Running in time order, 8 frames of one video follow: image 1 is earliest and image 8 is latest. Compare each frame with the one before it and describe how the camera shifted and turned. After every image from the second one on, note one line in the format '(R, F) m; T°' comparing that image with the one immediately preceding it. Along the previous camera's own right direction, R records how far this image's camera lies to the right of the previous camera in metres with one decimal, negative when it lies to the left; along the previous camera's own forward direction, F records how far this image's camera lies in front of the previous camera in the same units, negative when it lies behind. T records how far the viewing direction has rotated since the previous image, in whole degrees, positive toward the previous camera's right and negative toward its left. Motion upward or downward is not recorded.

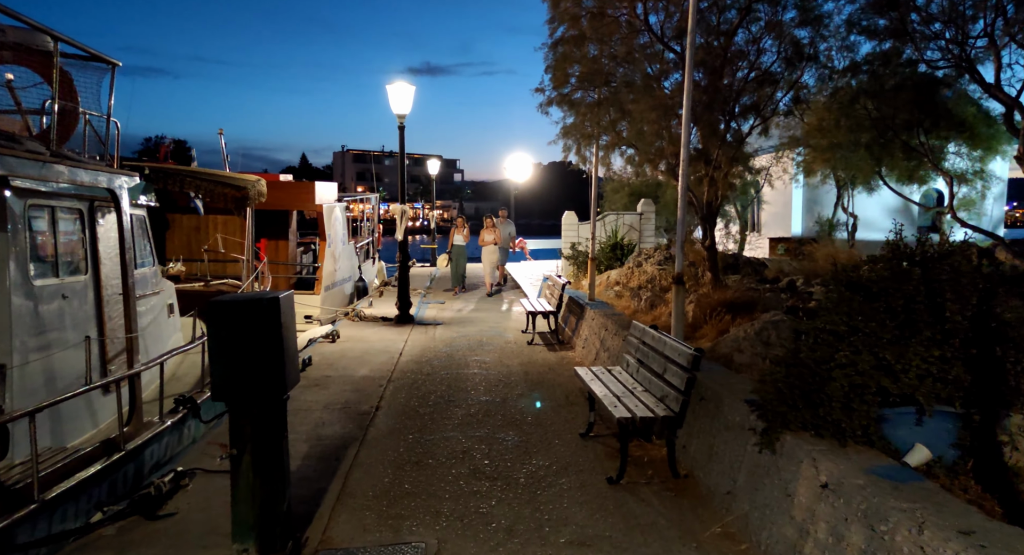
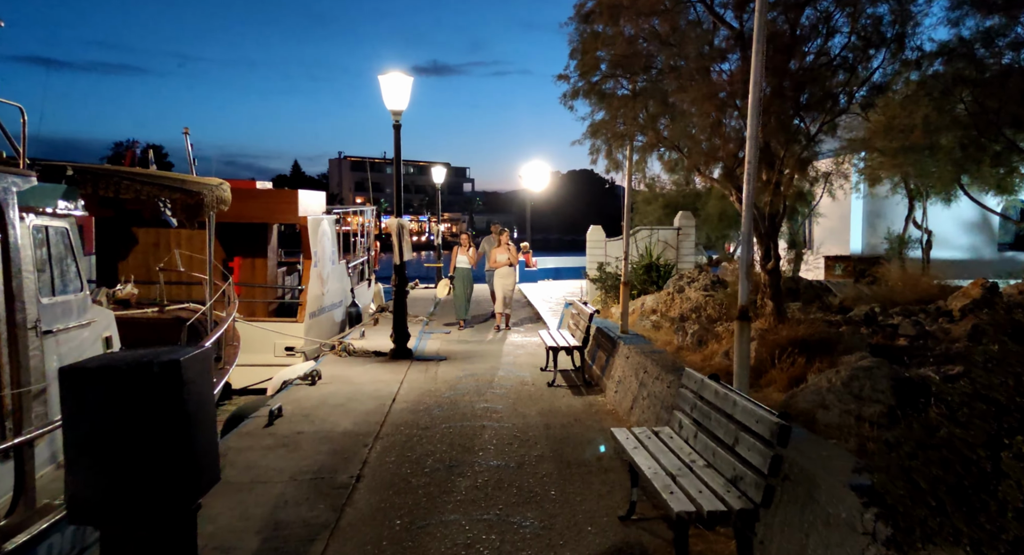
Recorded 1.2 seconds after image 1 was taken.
(-0.1, +1.8) m; -1°
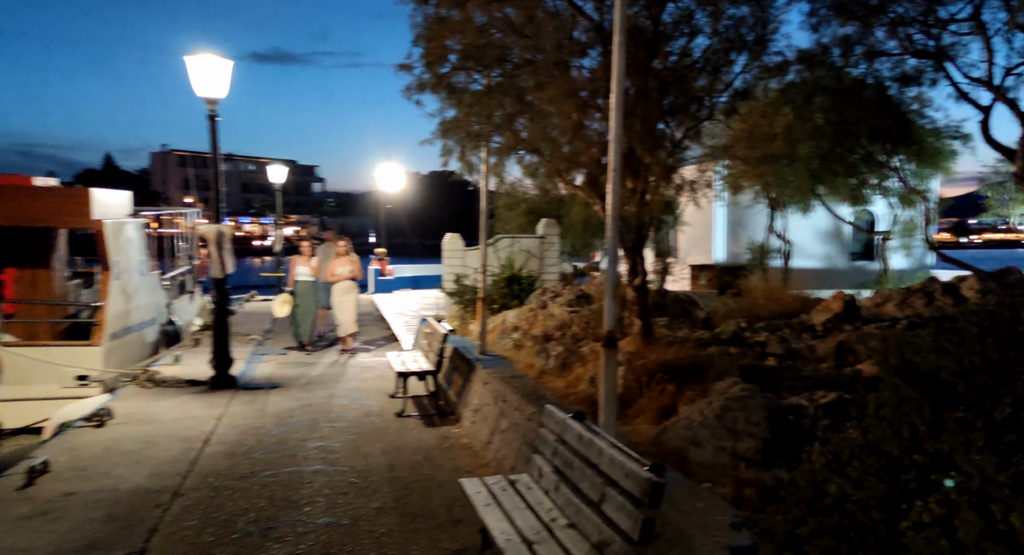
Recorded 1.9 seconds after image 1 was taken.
(+0.4, +1.1) m; +11°
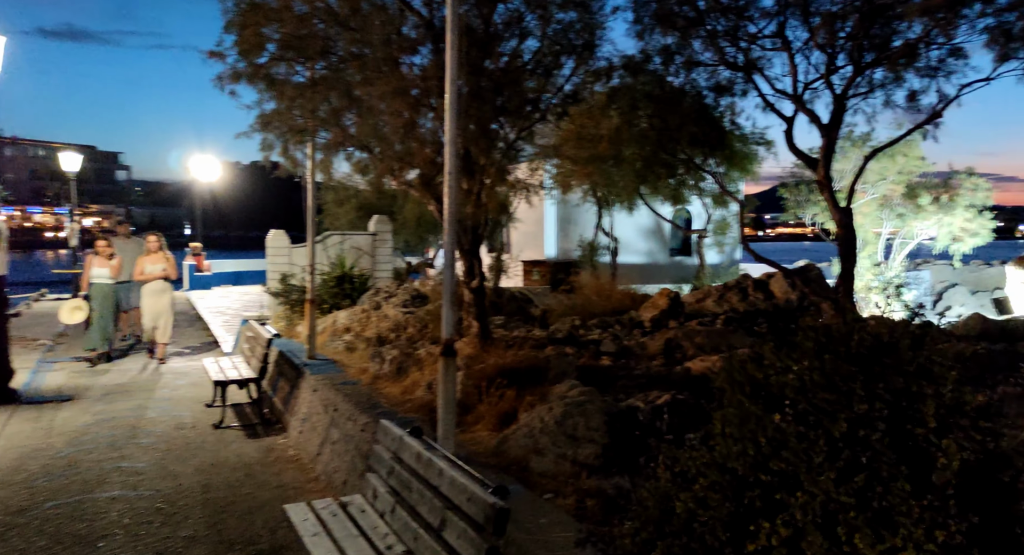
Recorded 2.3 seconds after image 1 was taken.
(+0.1, +0.4) m; +15°
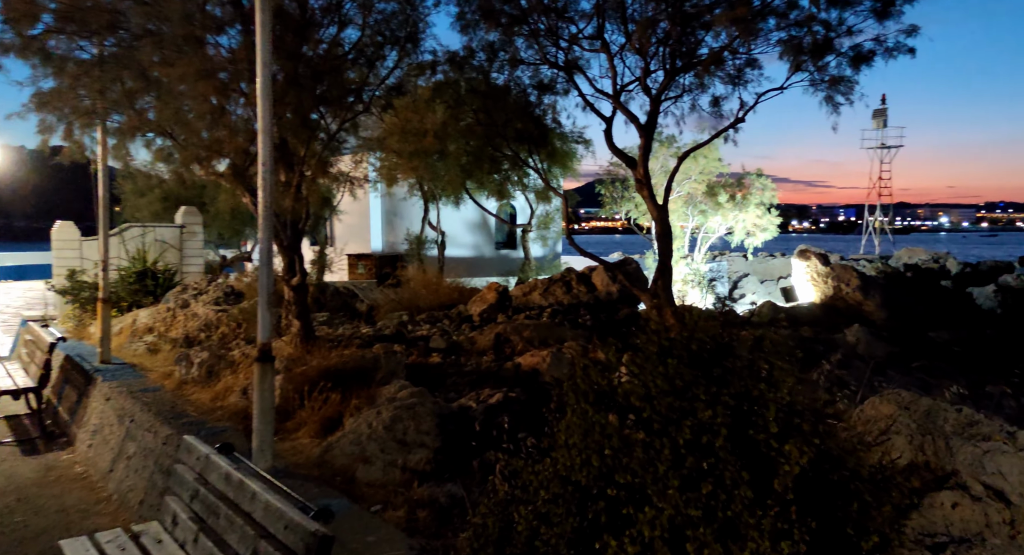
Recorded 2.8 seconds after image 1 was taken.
(0.0, +0.3) m; +15°
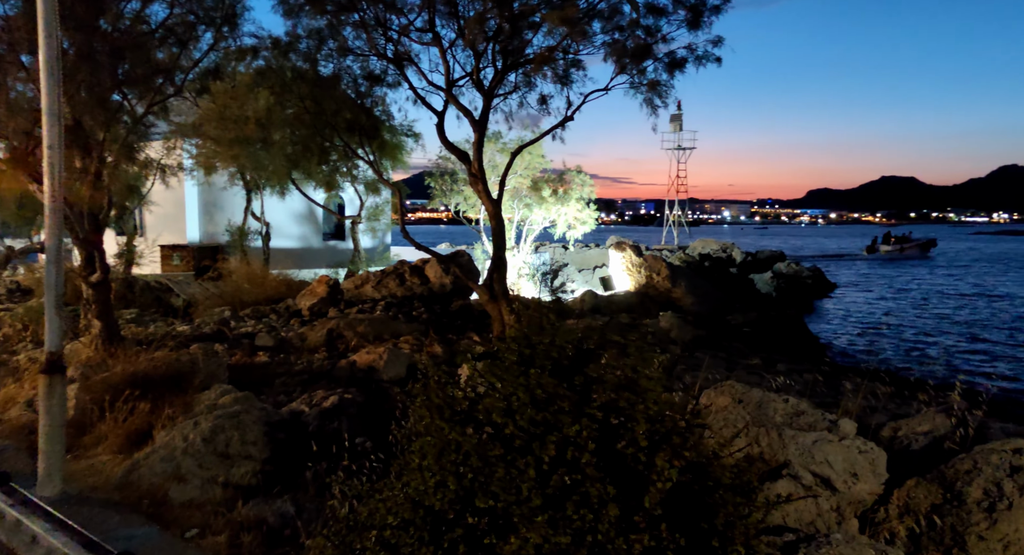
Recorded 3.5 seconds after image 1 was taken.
(-0.1, +0.2) m; +15°
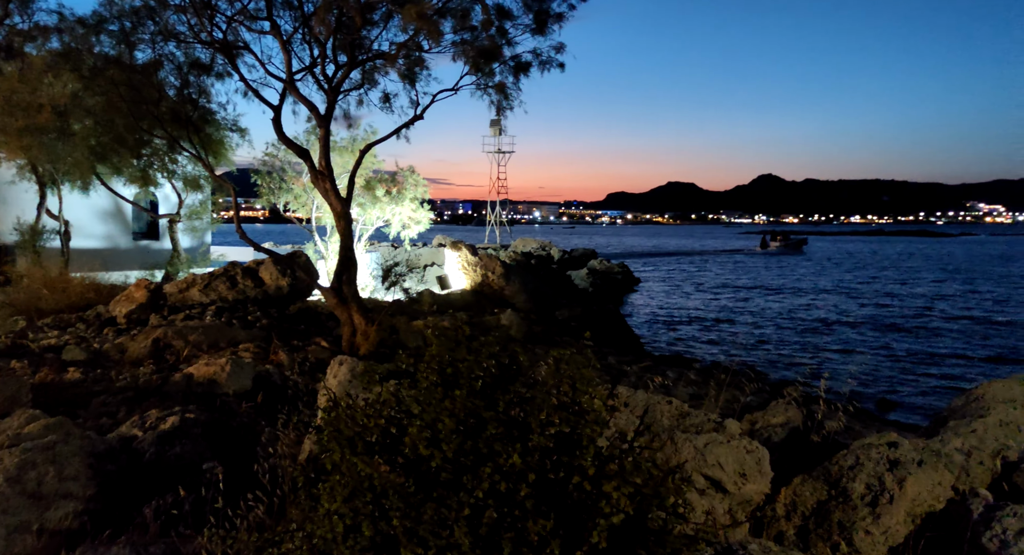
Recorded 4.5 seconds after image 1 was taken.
(-0.3, +0.1) m; +15°
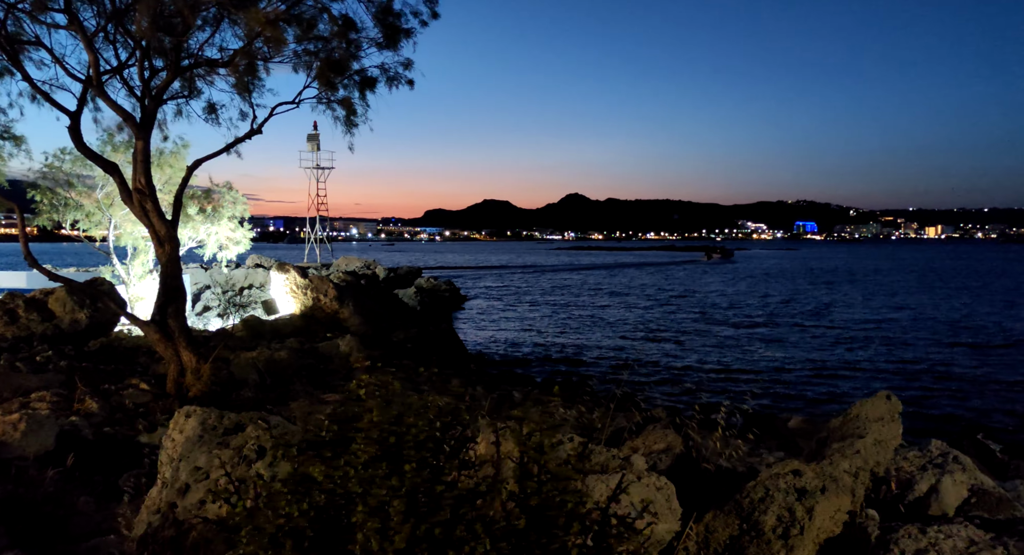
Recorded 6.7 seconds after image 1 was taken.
(-0.4, +0.2) m; +16°
